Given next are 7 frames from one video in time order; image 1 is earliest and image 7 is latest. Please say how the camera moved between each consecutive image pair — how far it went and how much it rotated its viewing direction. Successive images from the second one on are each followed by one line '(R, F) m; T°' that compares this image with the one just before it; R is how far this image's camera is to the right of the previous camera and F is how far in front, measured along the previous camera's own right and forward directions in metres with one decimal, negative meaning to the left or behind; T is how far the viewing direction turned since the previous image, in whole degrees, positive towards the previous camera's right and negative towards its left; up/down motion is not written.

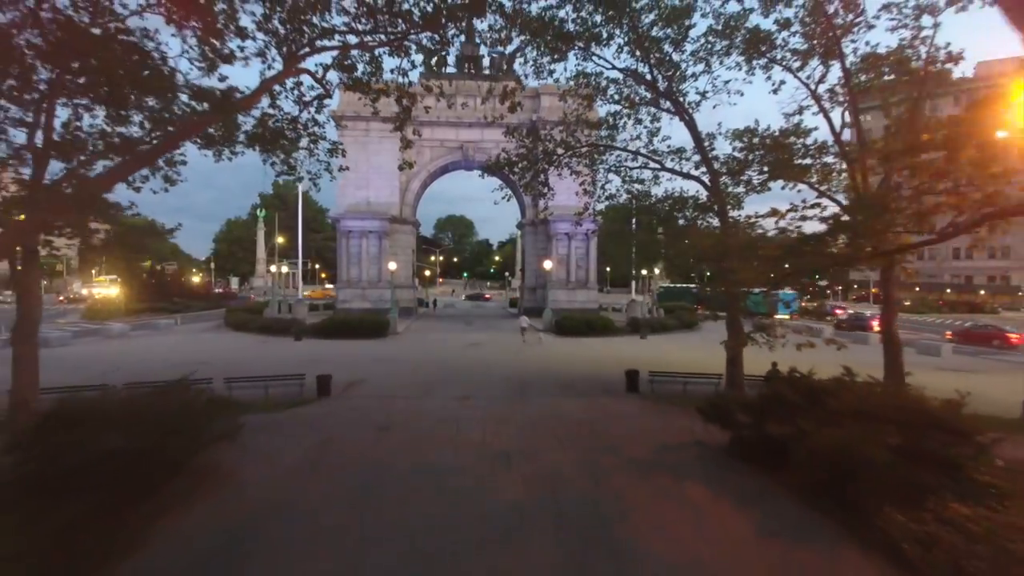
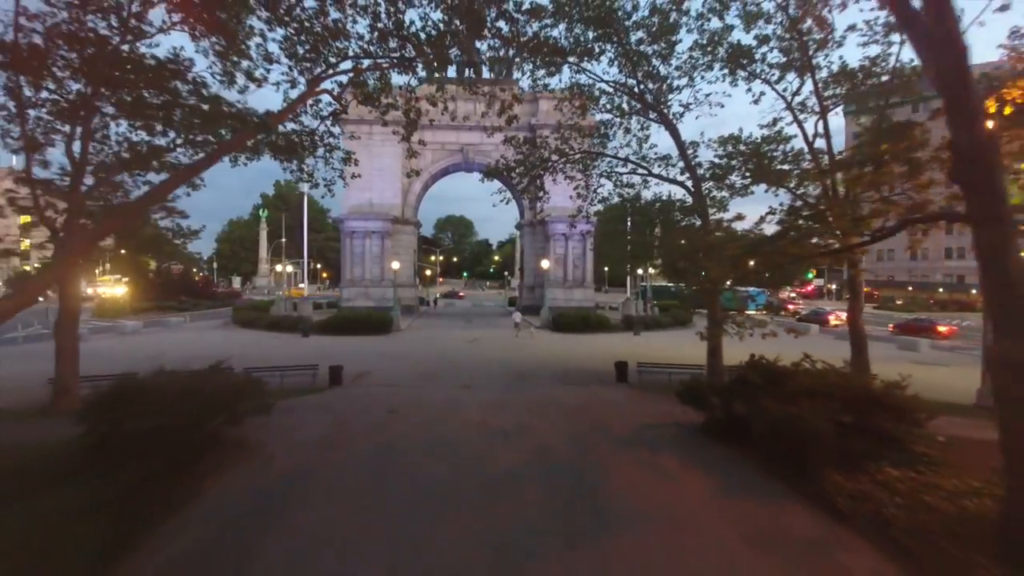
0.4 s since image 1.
(0.0, -1.2) m; 0°
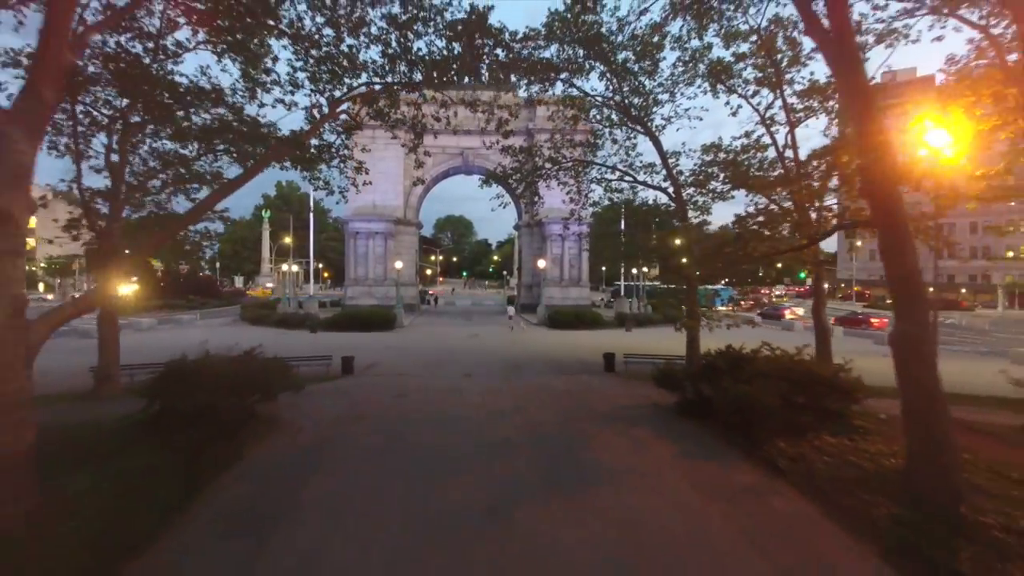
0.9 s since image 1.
(+0.1, -1.5) m; 0°
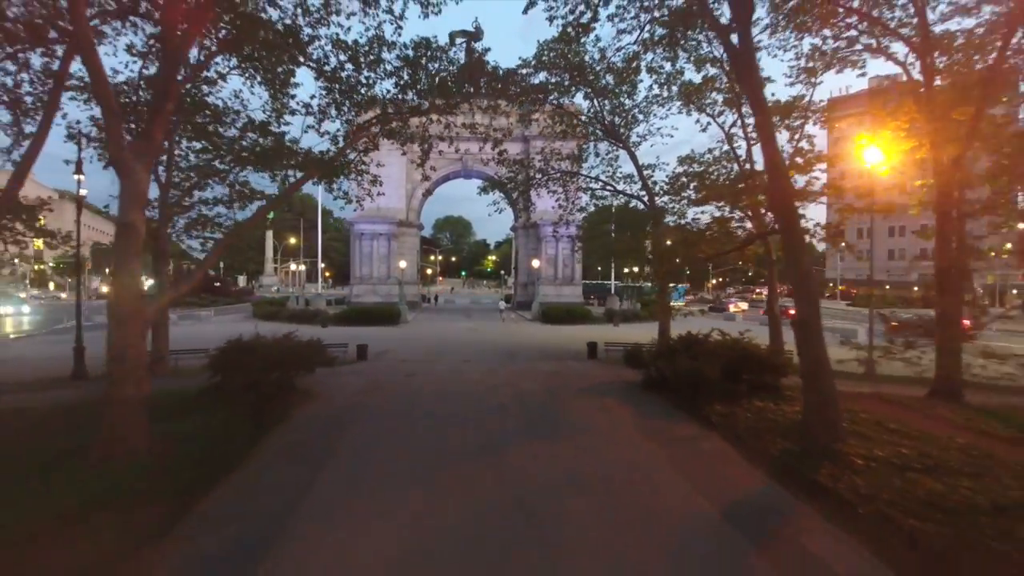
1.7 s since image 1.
(+0.1, -2.4) m; 0°
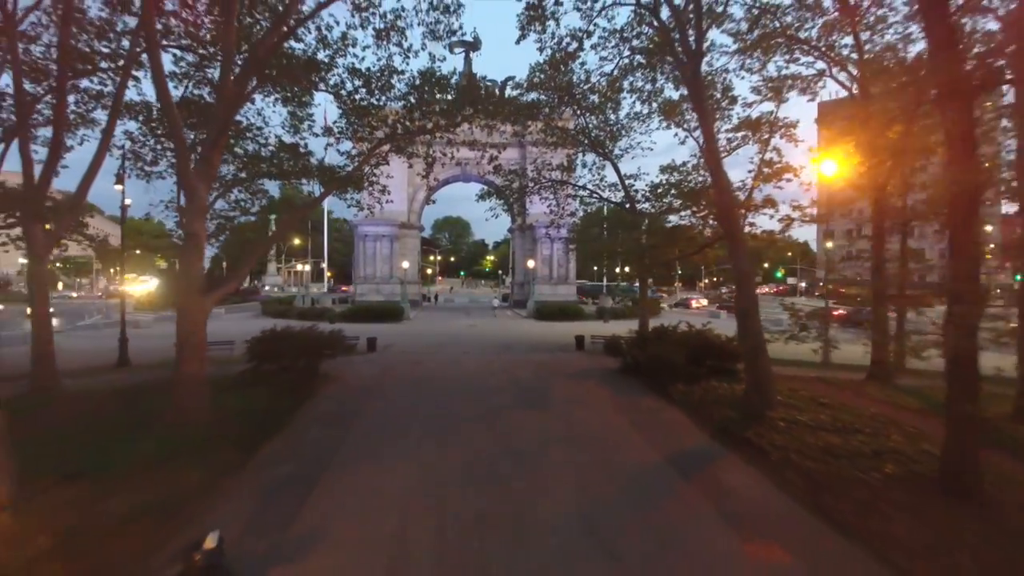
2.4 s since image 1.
(+0.1, -2.2) m; 0°
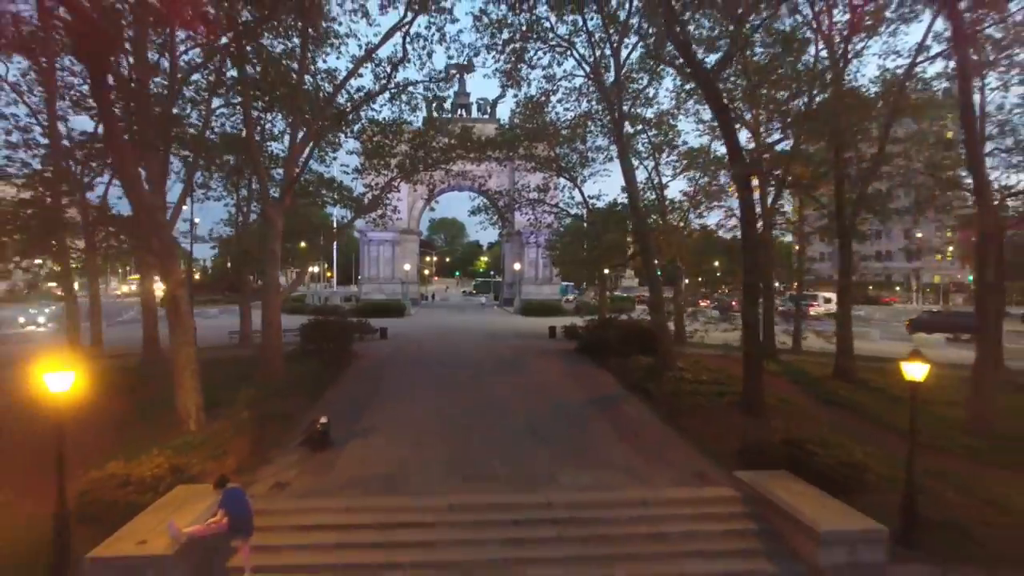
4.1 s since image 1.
(+0.3, -5.3) m; 0°
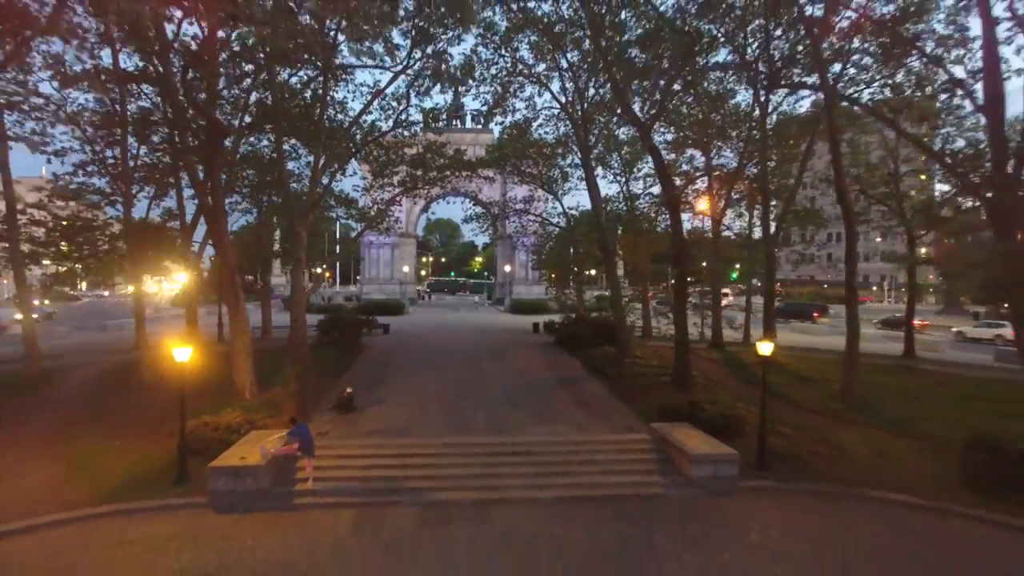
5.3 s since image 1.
(+0.3, -3.6) m; 0°
